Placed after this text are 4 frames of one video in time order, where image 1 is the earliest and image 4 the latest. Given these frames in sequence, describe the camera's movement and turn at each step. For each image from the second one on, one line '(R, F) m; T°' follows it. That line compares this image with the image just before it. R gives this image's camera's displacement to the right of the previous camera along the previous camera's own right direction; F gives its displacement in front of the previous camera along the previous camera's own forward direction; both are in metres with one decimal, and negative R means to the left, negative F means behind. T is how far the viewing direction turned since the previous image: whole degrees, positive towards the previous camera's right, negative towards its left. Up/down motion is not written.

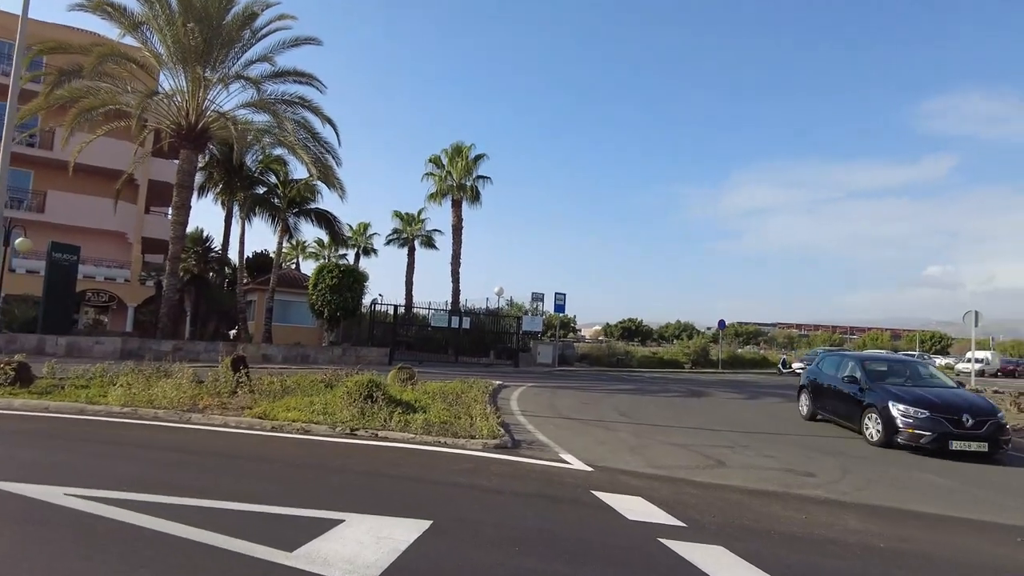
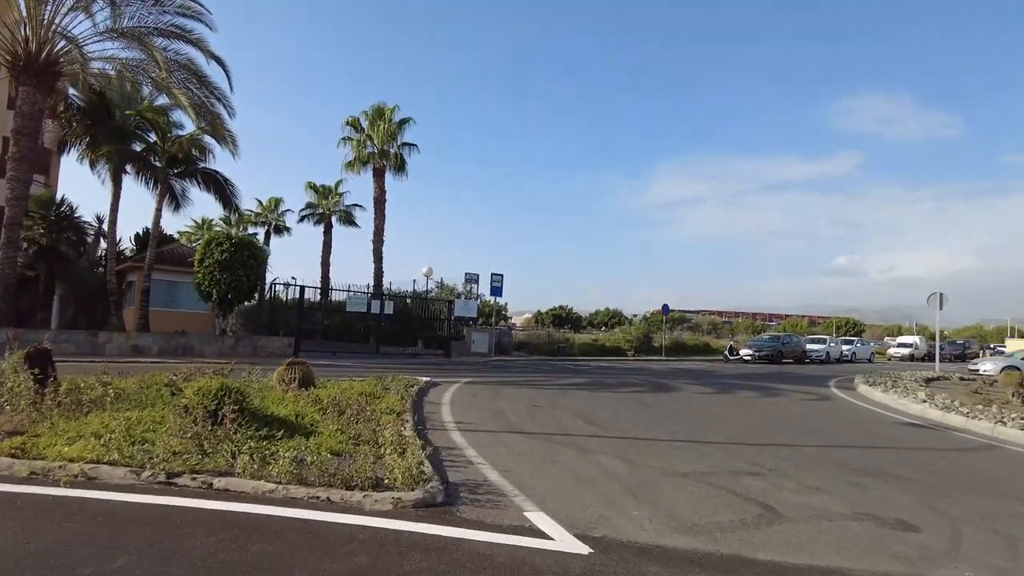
(0.0, +4.1) m; +6°
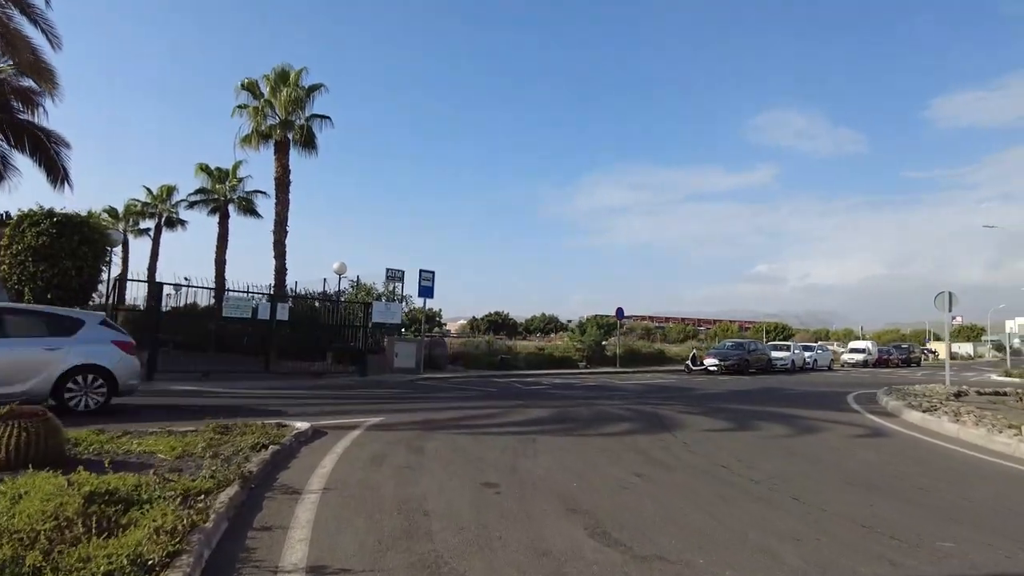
(0.0, +5.9) m; +6°
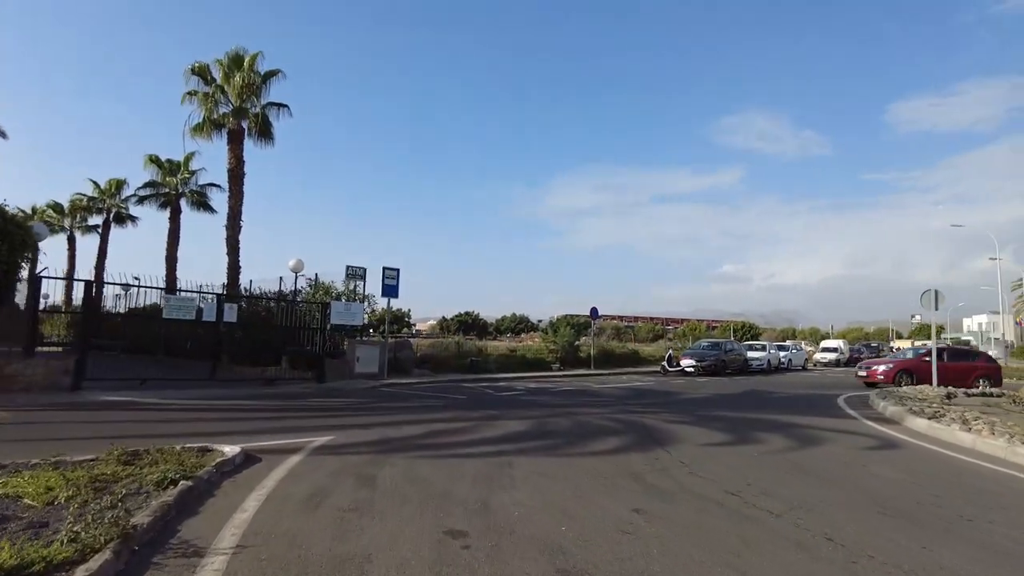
(0.0, +1.5) m; +3°
